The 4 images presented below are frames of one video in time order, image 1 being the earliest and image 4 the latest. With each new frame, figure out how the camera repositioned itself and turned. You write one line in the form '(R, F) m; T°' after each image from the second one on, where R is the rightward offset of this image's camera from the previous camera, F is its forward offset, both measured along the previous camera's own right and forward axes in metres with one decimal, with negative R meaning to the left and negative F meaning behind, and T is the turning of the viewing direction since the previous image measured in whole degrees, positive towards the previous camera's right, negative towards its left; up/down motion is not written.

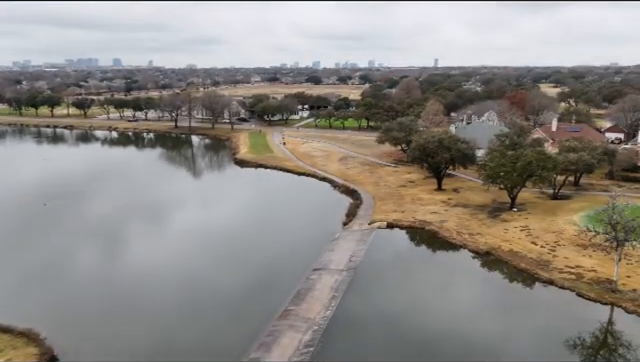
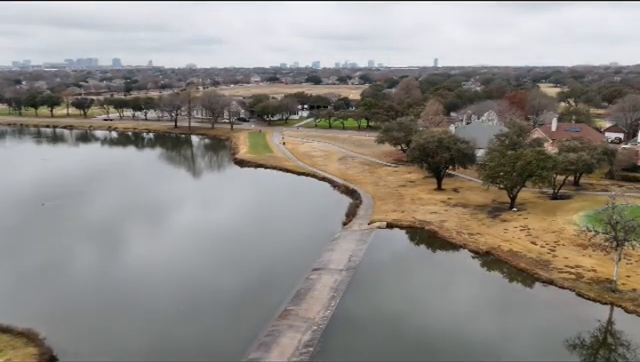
(0.0, 0.0) m; 0°
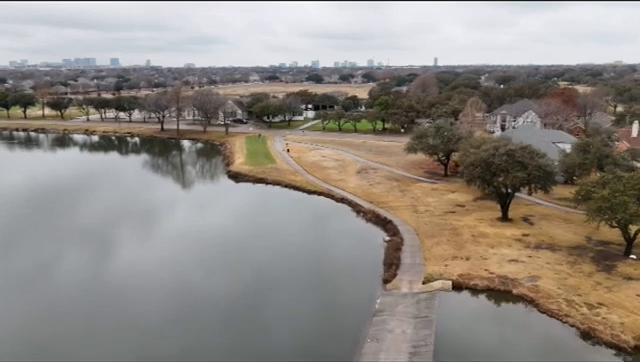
(-1.4, +11.5) m; 0°
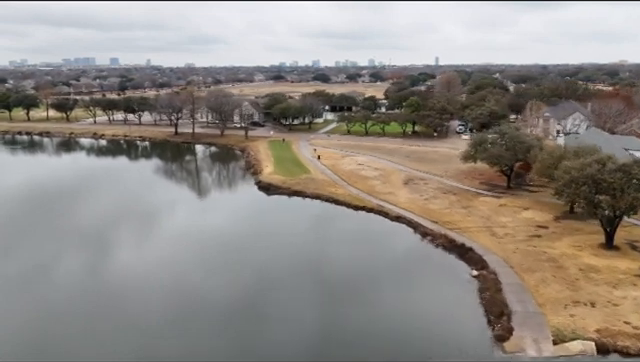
(-3.6, +5.2) m; 0°
